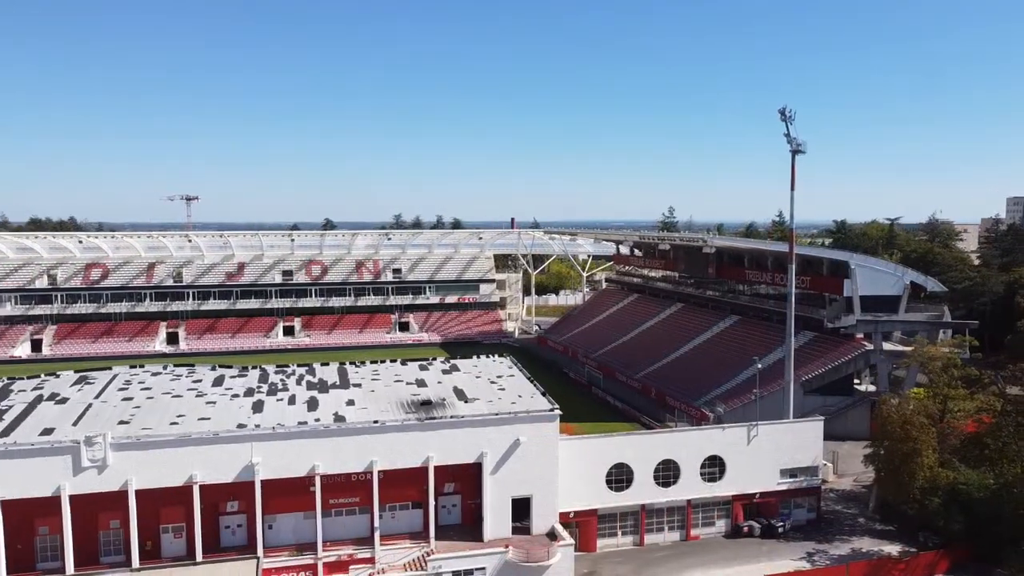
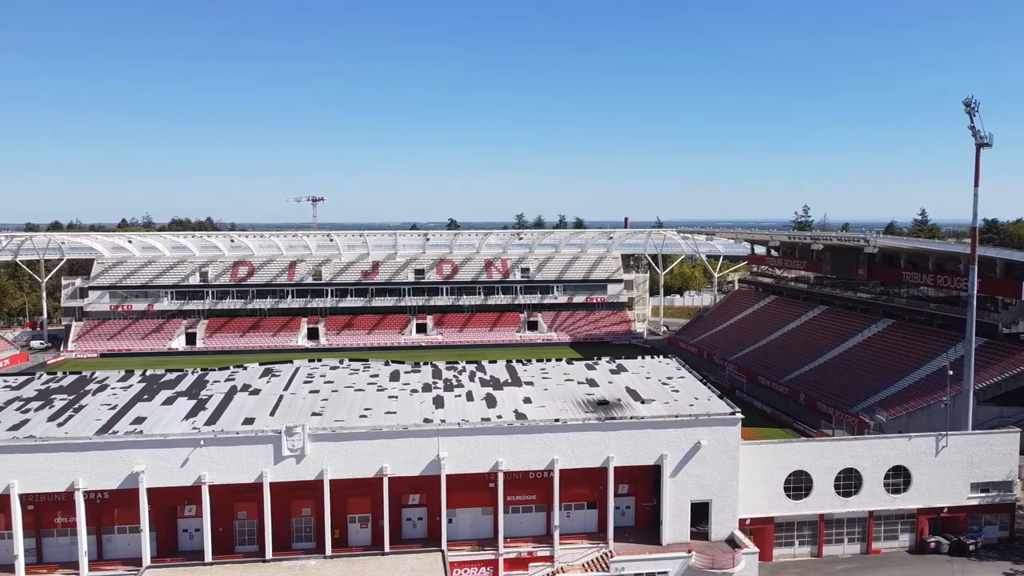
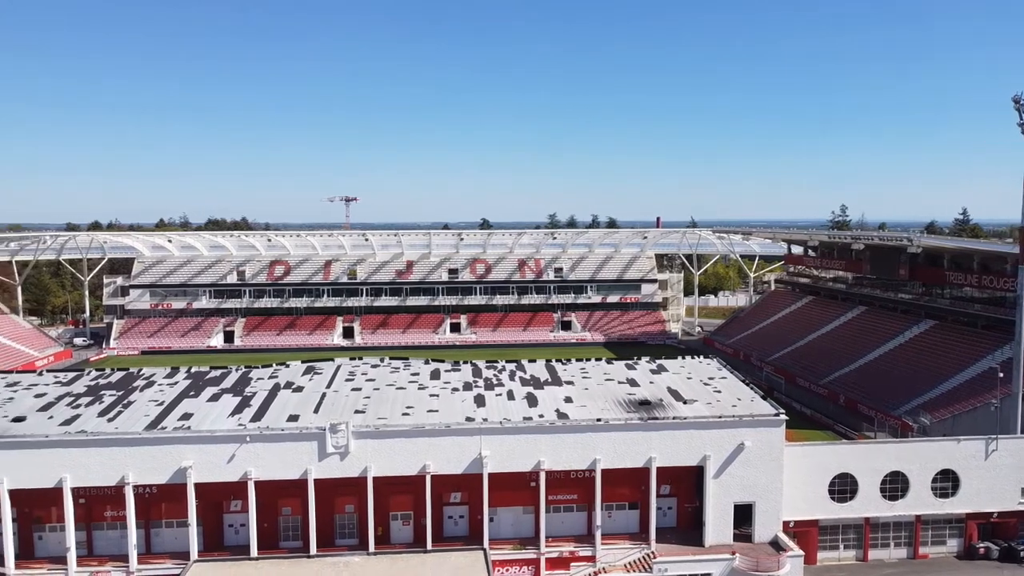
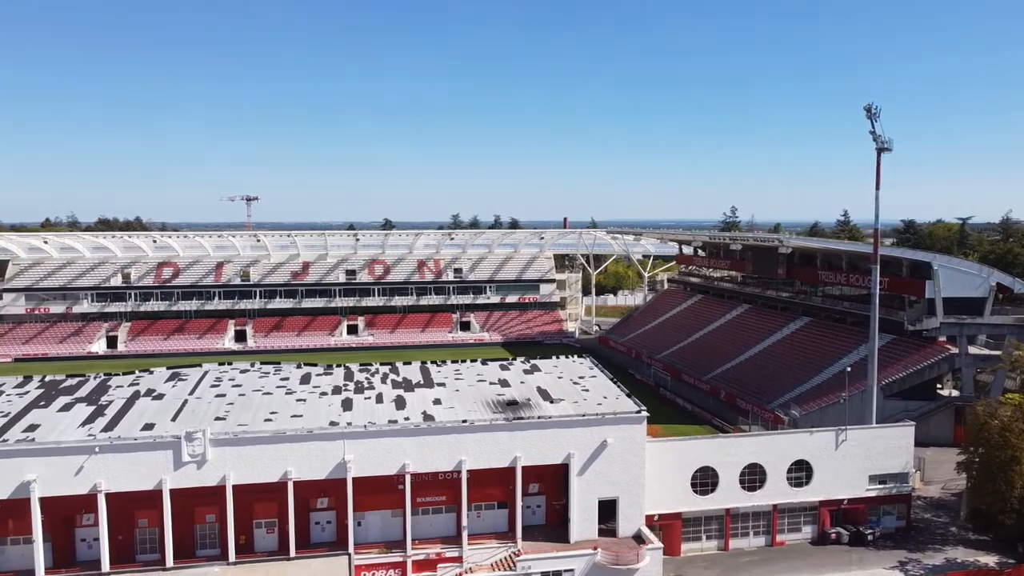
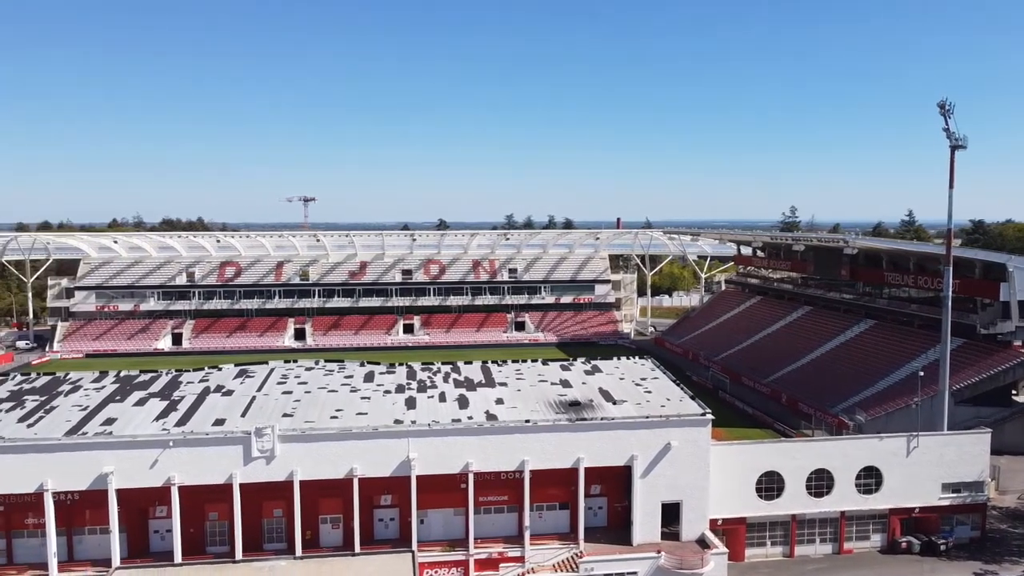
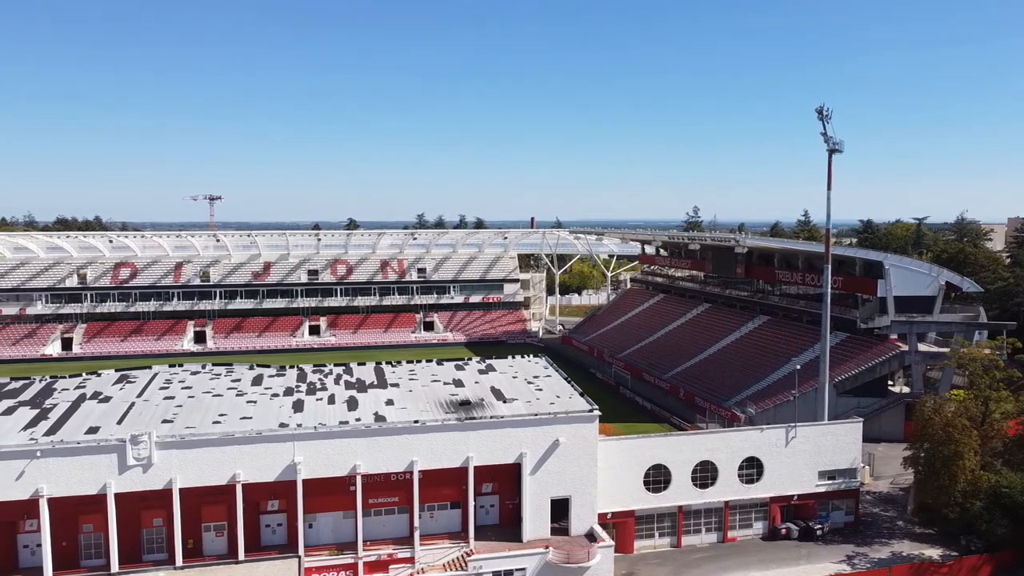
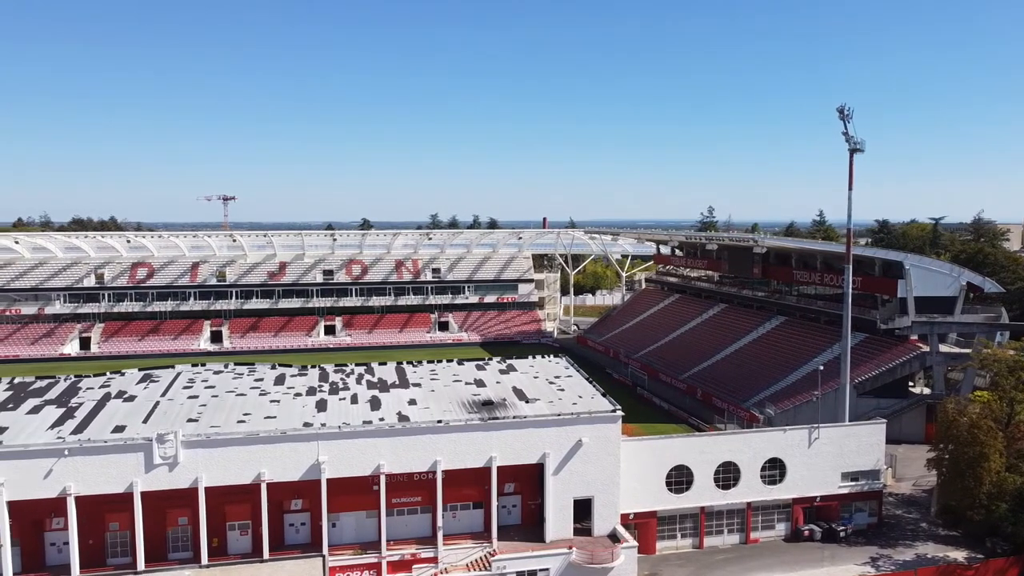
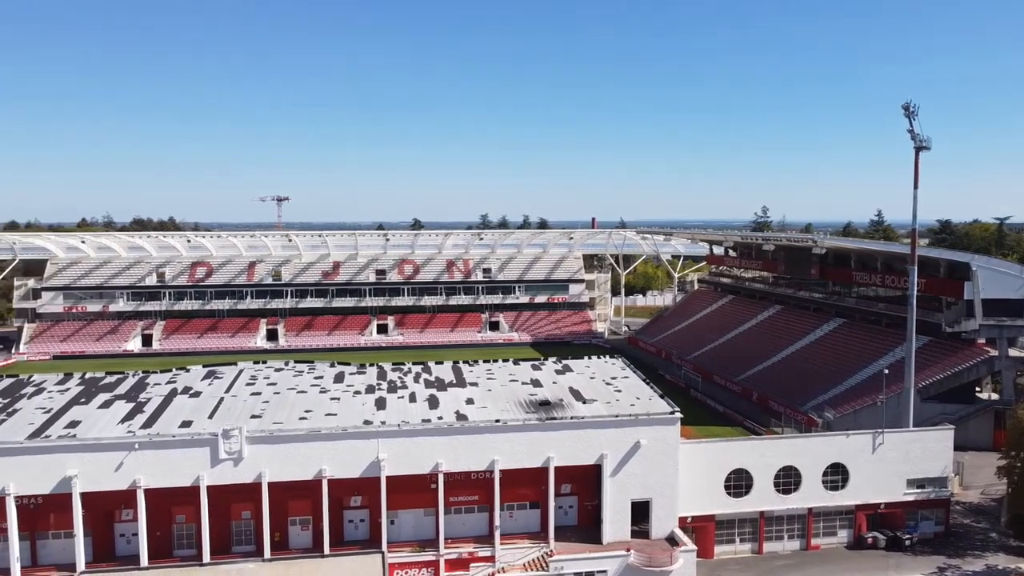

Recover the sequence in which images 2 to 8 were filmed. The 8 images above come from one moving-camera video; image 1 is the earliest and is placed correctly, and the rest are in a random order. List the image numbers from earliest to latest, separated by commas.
6, 7, 4, 8, 5, 2, 3
